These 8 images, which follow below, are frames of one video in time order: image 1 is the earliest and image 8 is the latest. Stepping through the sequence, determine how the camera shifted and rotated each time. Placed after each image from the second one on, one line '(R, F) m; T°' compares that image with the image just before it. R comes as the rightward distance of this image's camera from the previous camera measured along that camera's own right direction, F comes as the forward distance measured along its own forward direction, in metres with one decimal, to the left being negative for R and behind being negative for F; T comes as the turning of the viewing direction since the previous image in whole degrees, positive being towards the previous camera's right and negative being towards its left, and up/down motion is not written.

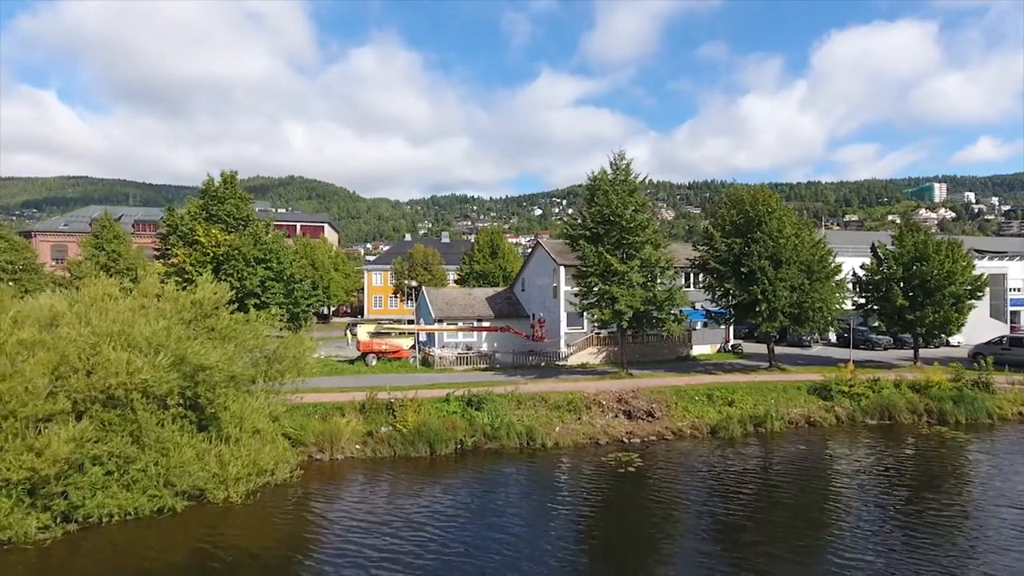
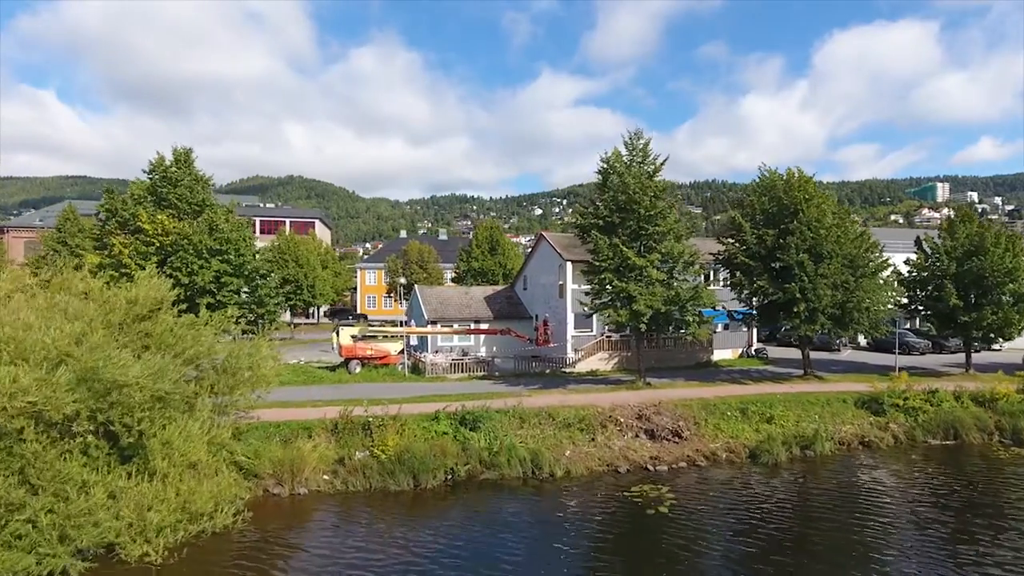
(0.0, +4.2) m; 0°
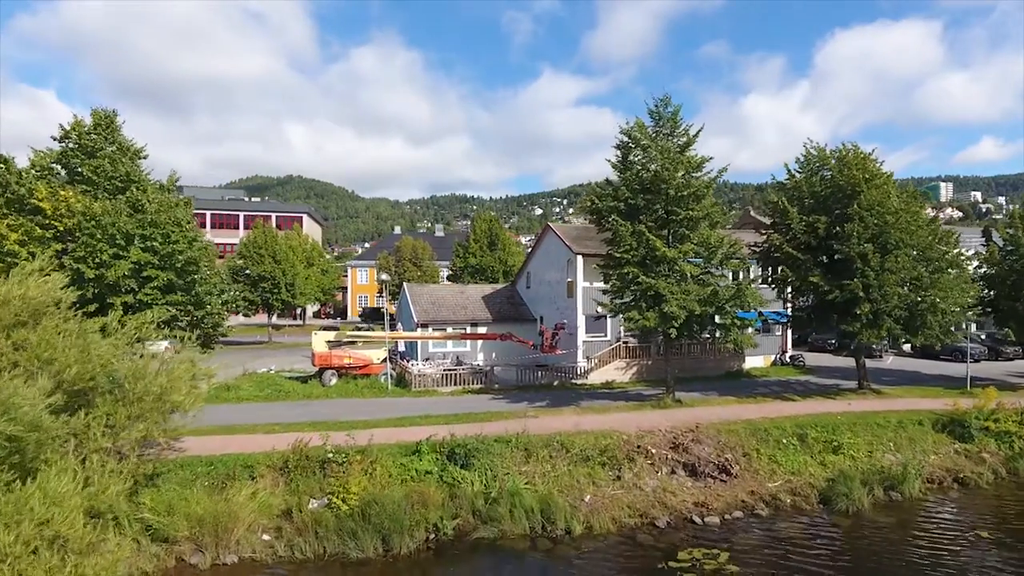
(0.0, +4.9) m; 0°
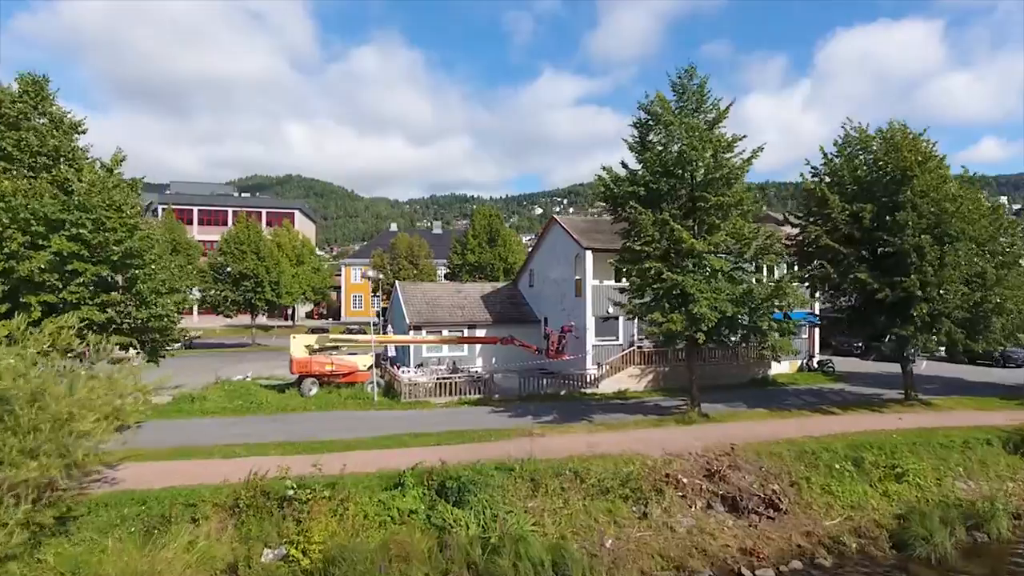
(0.0, +3.1) m; 0°
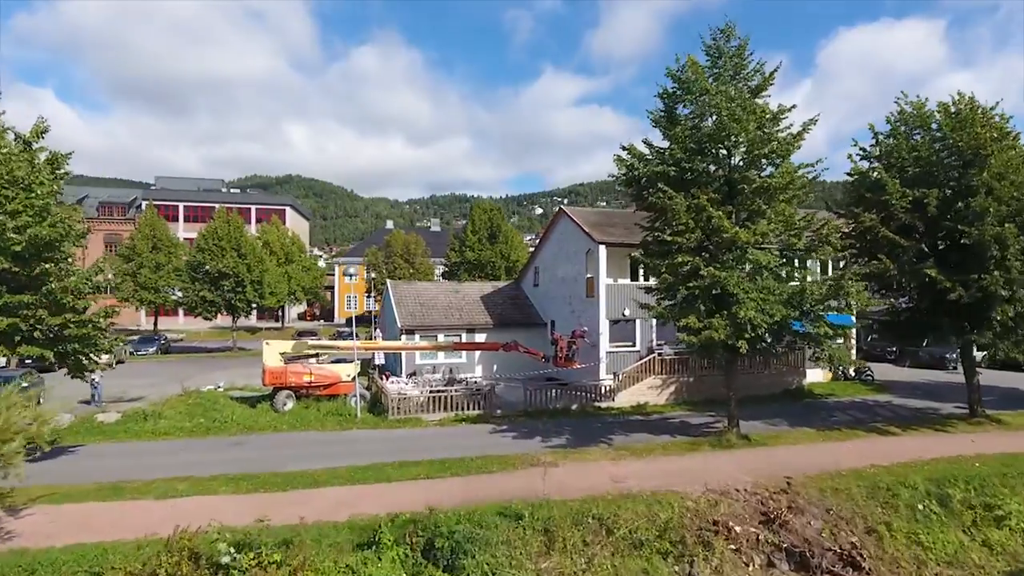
(-0.1, +3.2) m; 0°
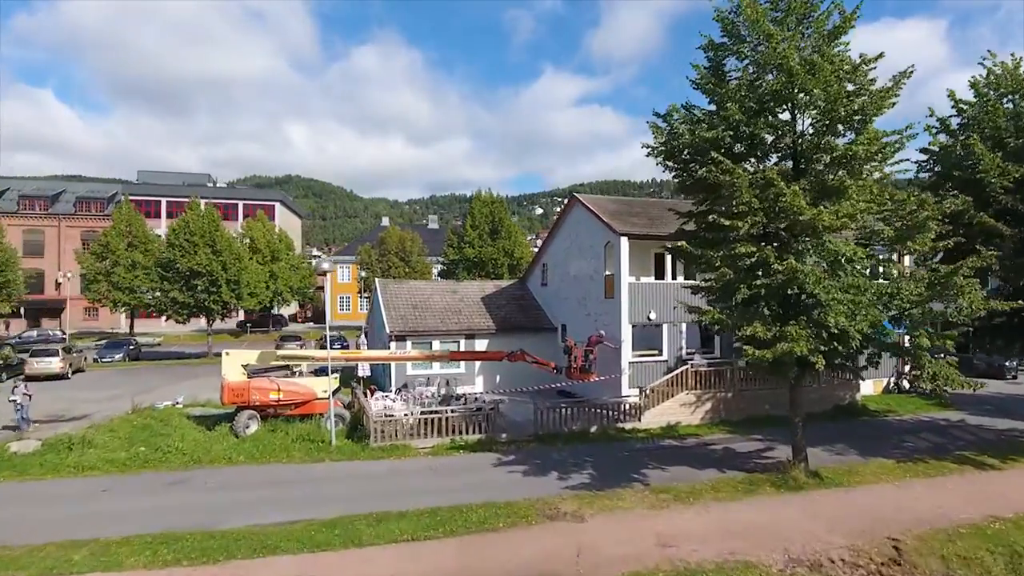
(-0.1, +3.7) m; 0°
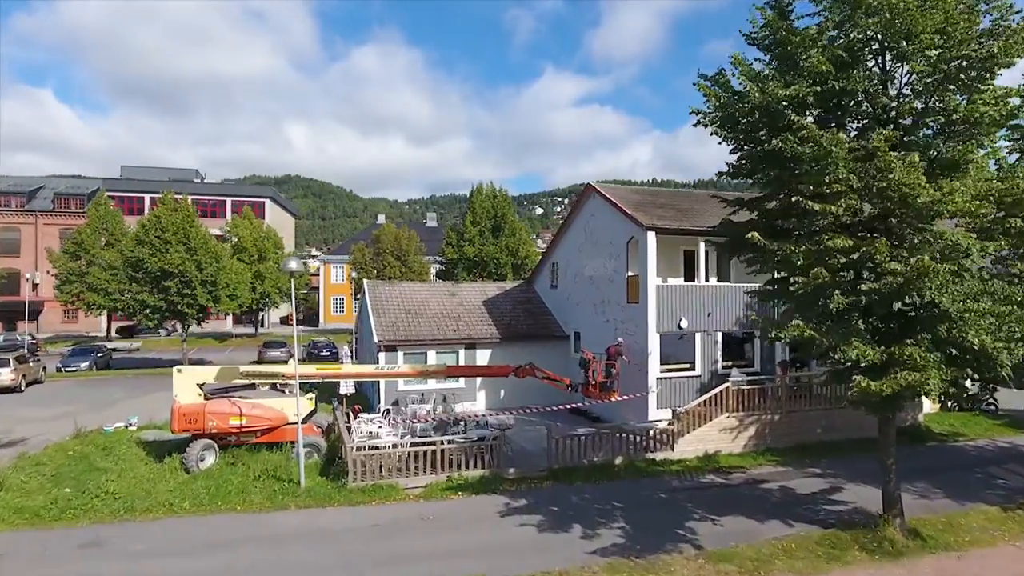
(-0.1, +3.2) m; 0°
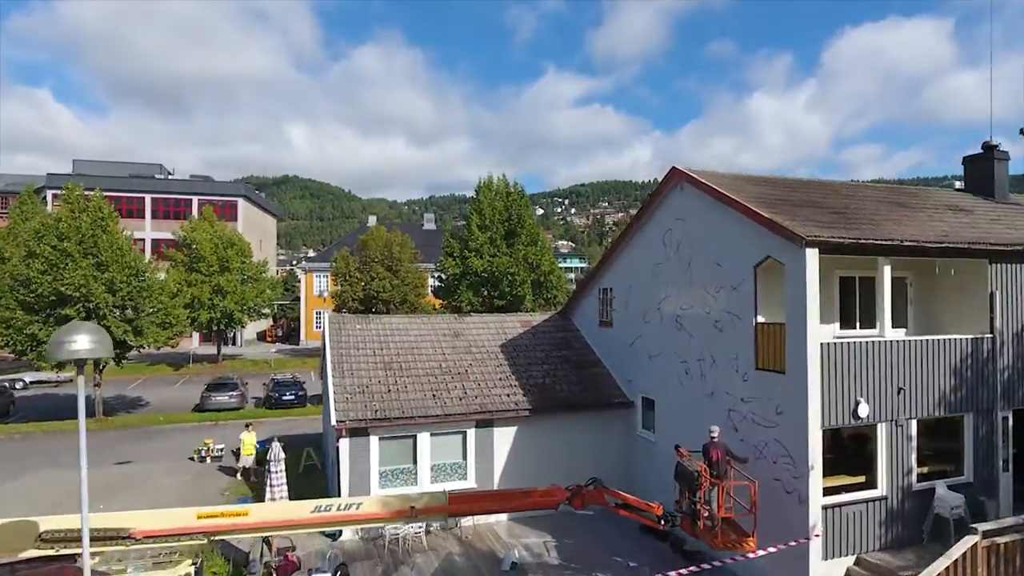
(-0.5, +8.1) m; 0°
